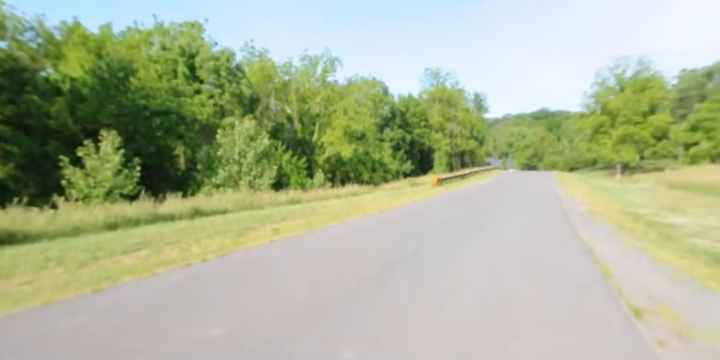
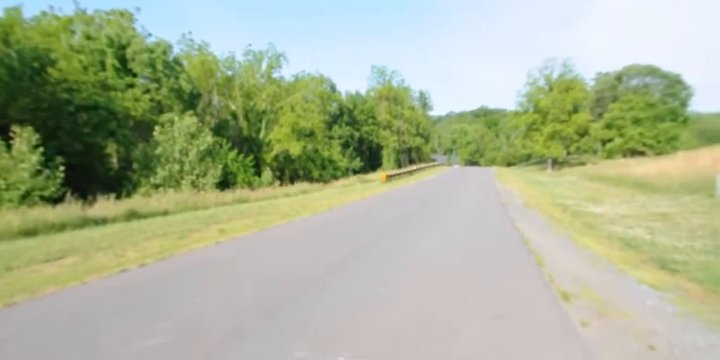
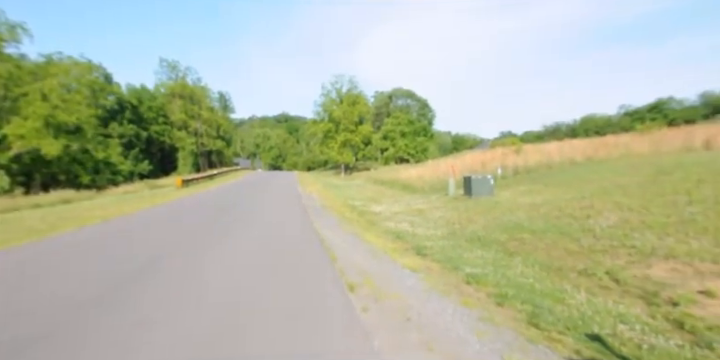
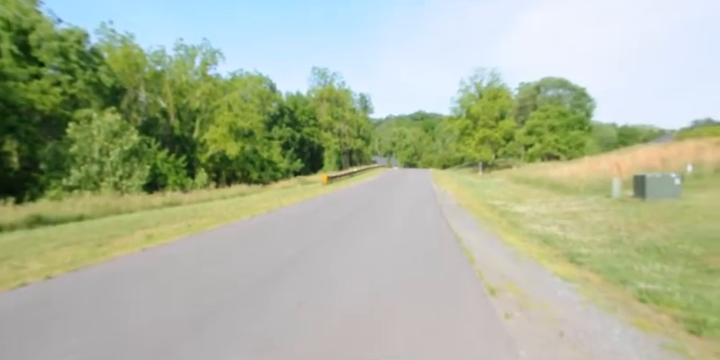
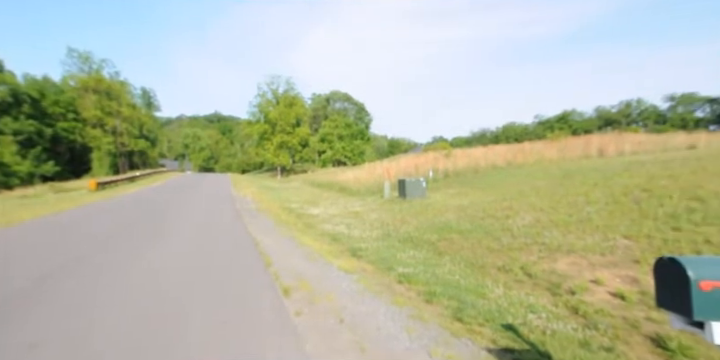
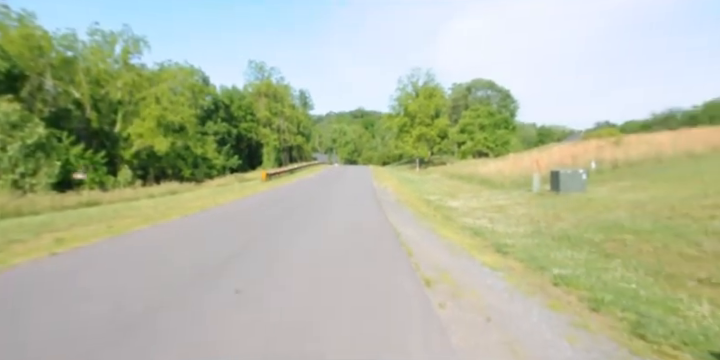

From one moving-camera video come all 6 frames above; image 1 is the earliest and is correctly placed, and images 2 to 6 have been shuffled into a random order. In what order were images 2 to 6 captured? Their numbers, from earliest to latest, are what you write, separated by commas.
2, 4, 6, 3, 5
